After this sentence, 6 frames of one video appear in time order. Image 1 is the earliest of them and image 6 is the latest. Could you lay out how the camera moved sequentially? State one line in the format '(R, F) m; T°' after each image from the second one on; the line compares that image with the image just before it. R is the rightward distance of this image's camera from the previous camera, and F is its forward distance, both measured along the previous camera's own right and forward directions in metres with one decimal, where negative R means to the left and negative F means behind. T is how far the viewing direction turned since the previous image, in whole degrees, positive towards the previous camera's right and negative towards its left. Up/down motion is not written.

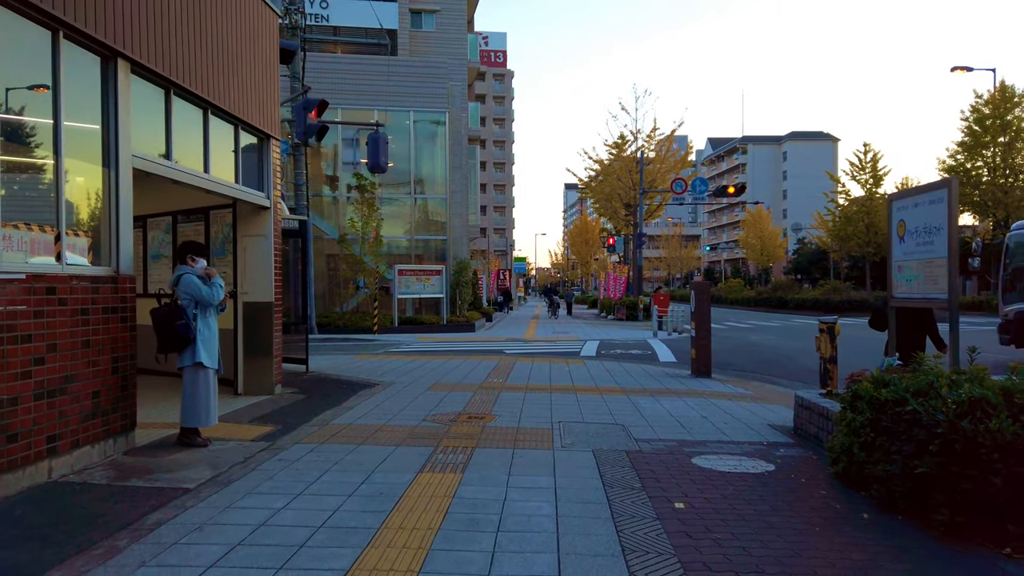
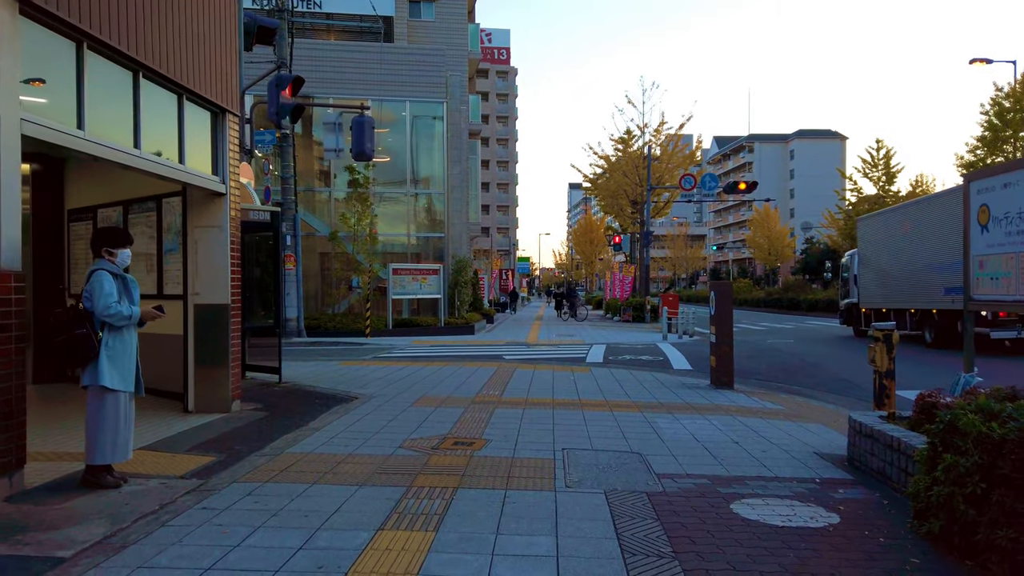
(+0.1, +1.4) m; 0°
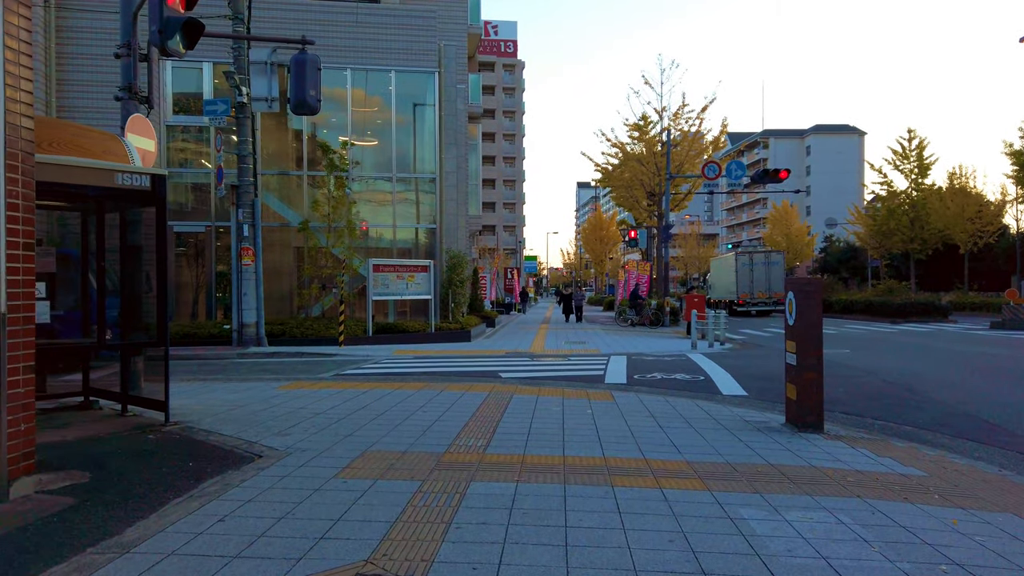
(+0.2, +3.5) m; -1°
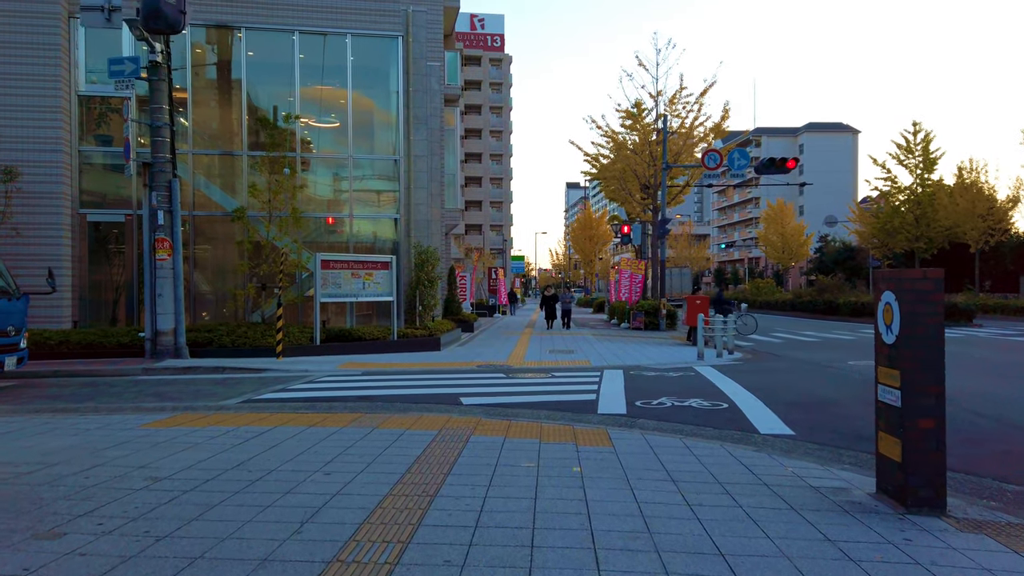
(+0.3, +3.0) m; +1°
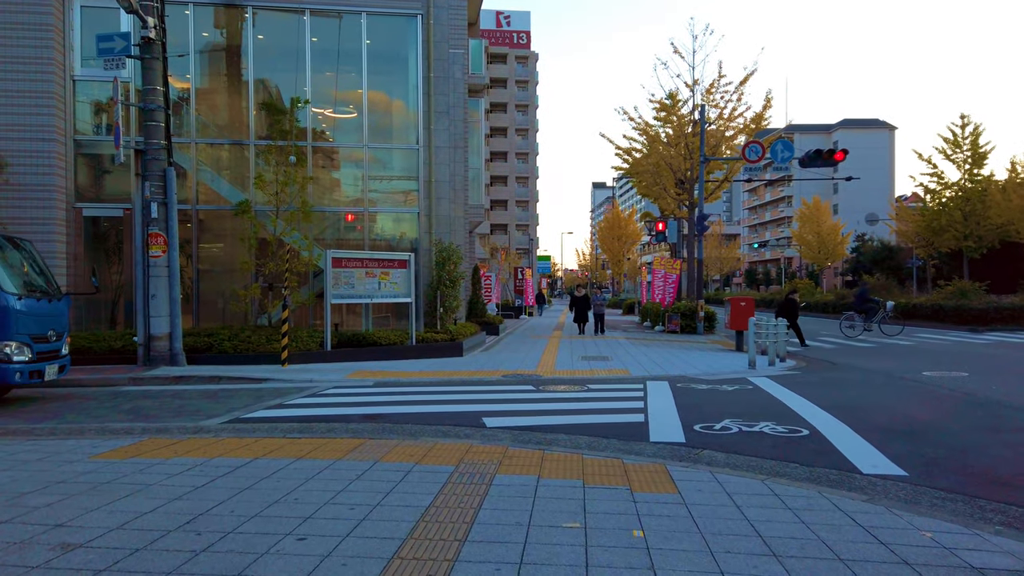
(-0.1, +1.6) m; -2°
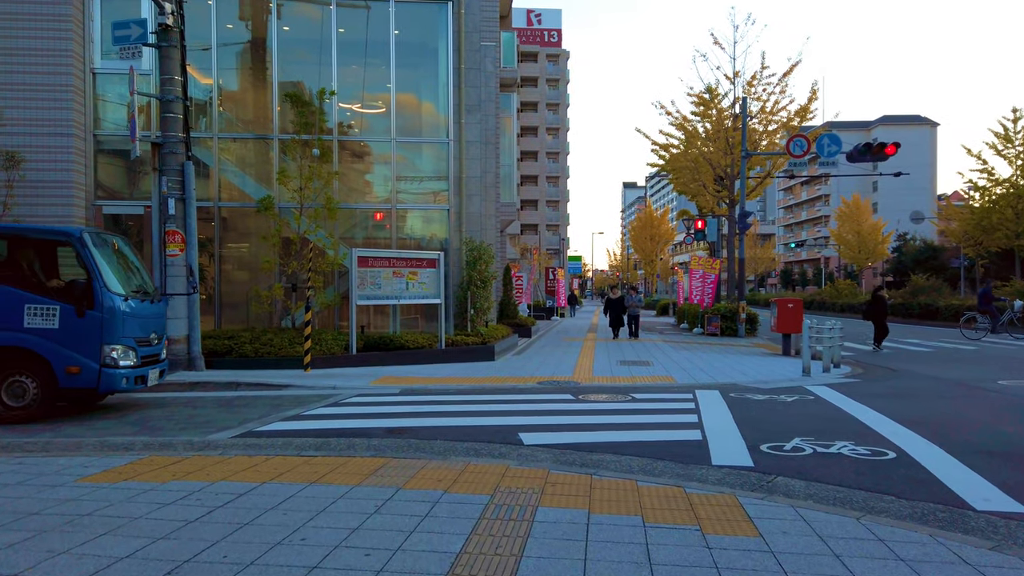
(-0.1, +0.9) m; -2°
